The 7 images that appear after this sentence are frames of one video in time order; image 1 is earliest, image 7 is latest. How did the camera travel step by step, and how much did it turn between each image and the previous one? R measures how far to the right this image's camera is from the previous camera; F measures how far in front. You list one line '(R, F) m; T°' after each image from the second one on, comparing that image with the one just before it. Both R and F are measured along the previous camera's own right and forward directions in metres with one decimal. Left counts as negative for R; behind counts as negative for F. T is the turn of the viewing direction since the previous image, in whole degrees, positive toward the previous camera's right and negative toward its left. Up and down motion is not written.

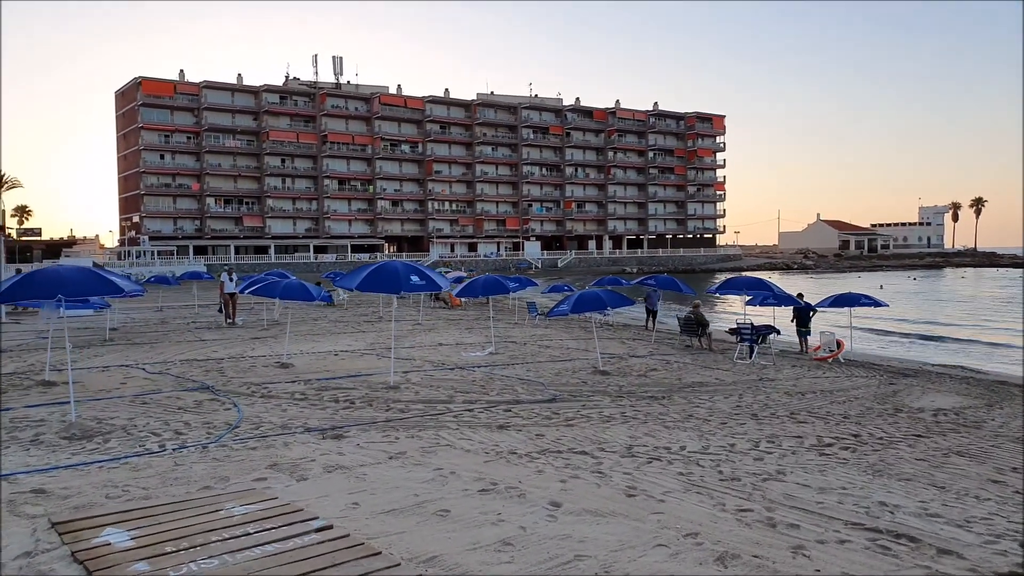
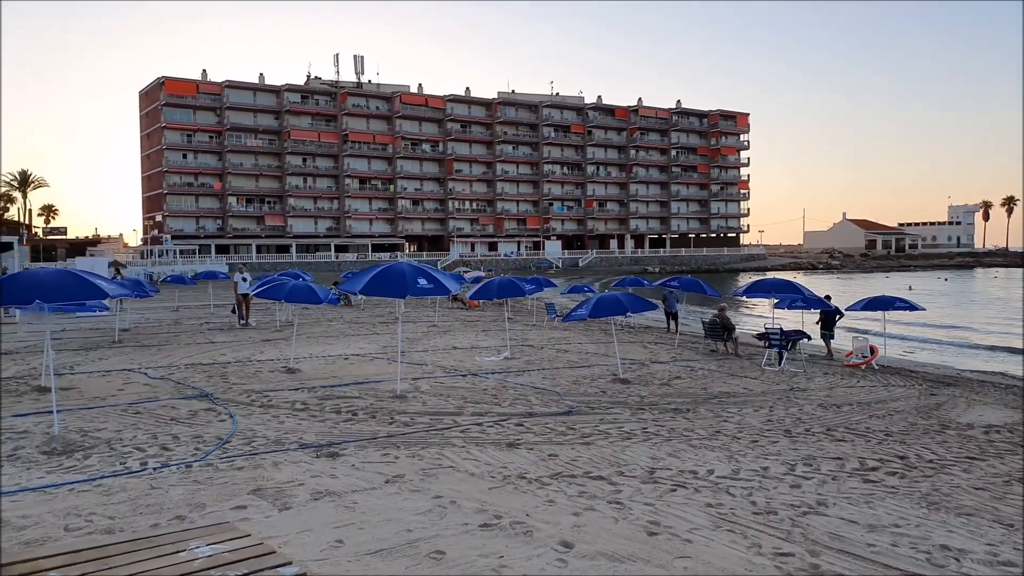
(+0.1, +0.6) m; -2°
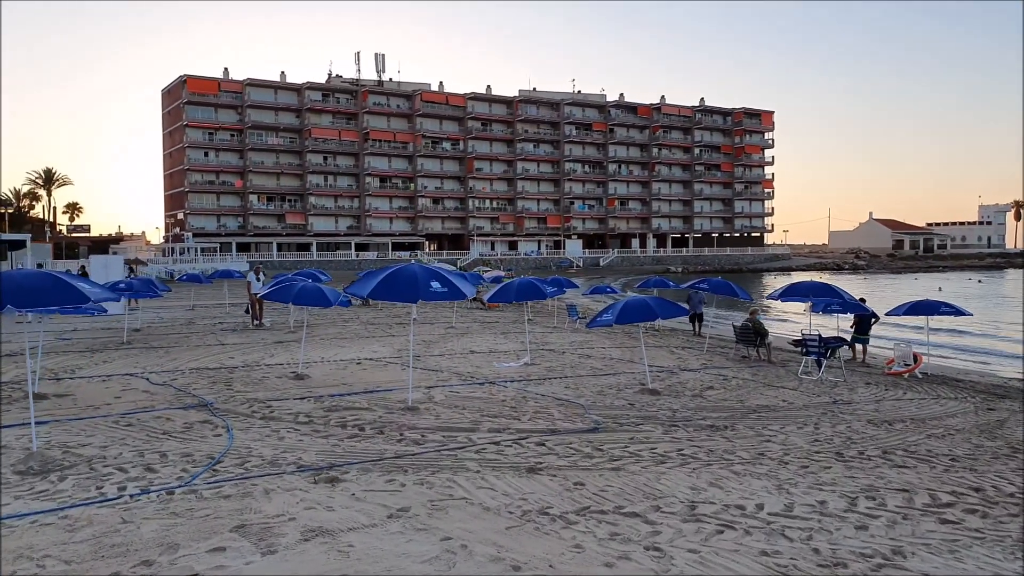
(0.0, +0.8) m; -1°
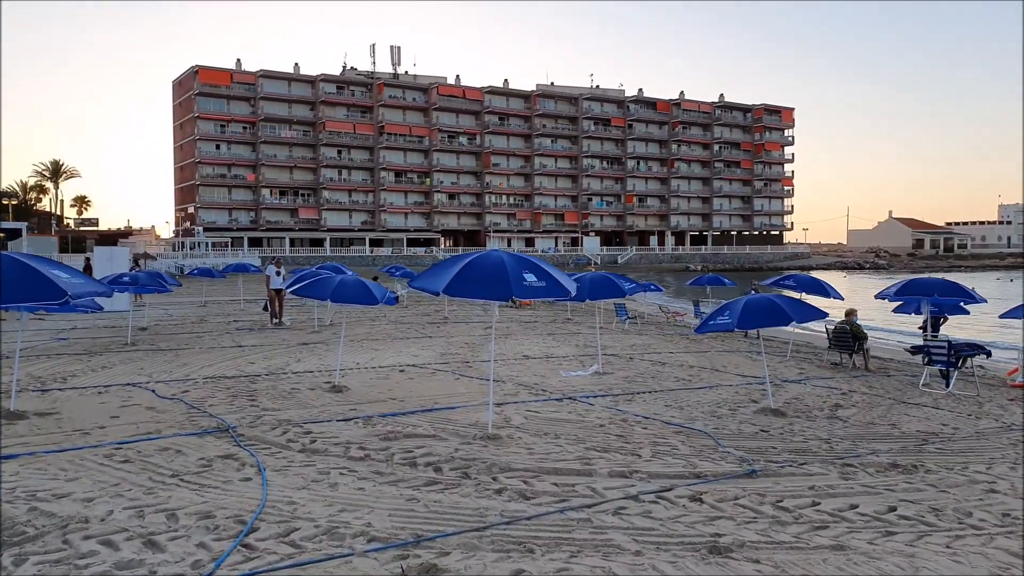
(-0.9, +2.2) m; -1°
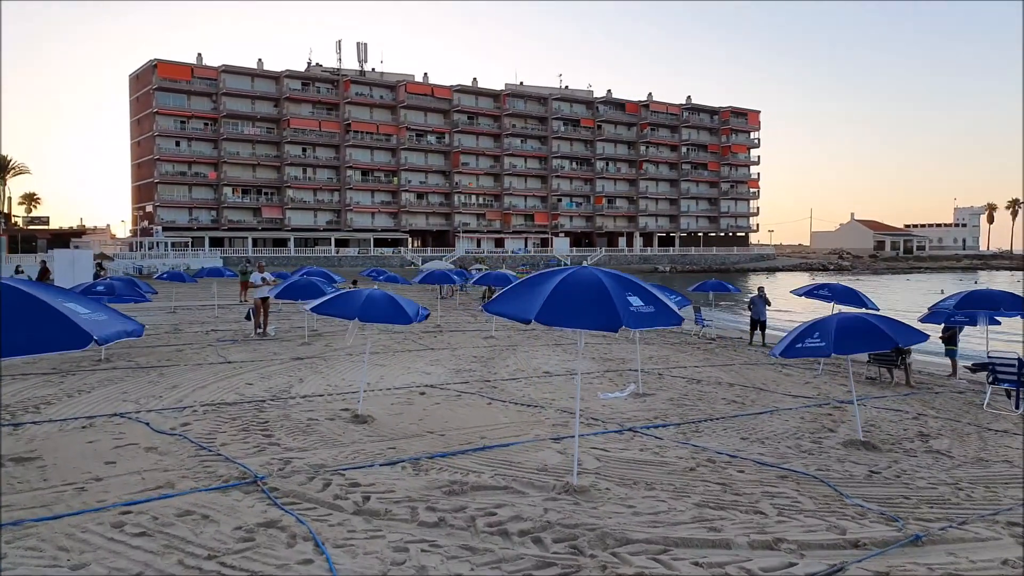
(-1.0, +1.2) m; +3°
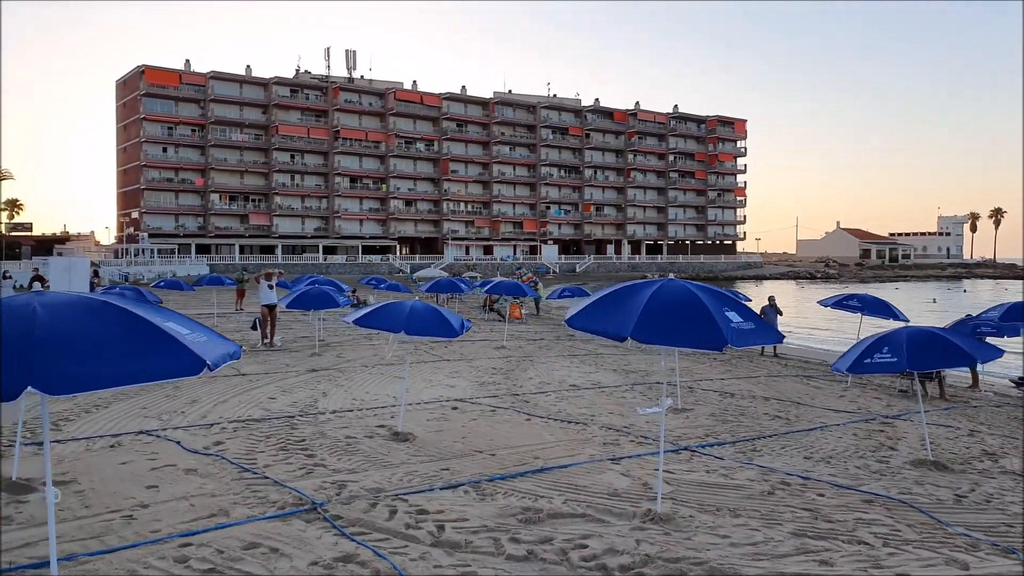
(-0.7, +0.4) m; +1°
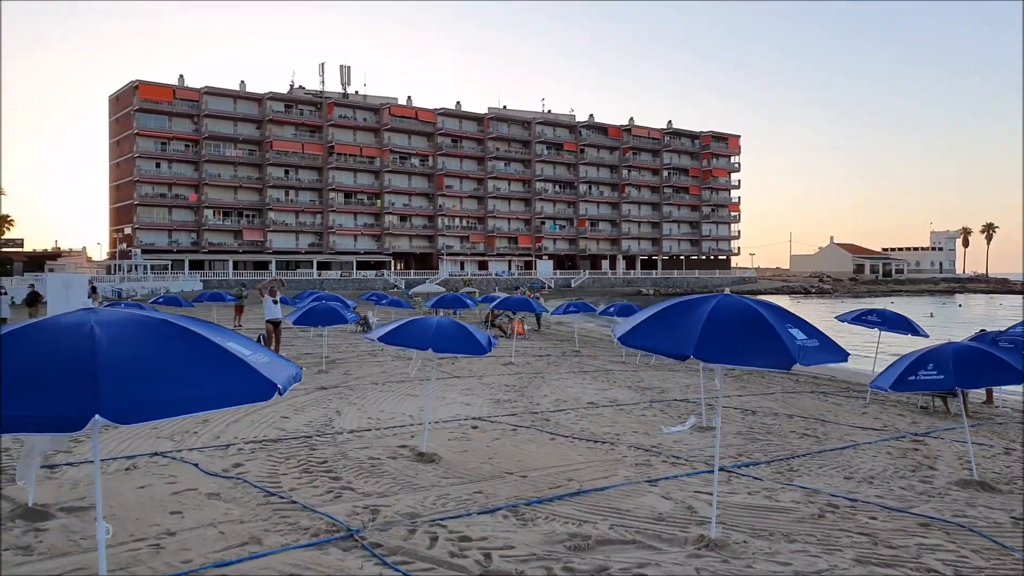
(-0.4, +0.2) m; +1°
